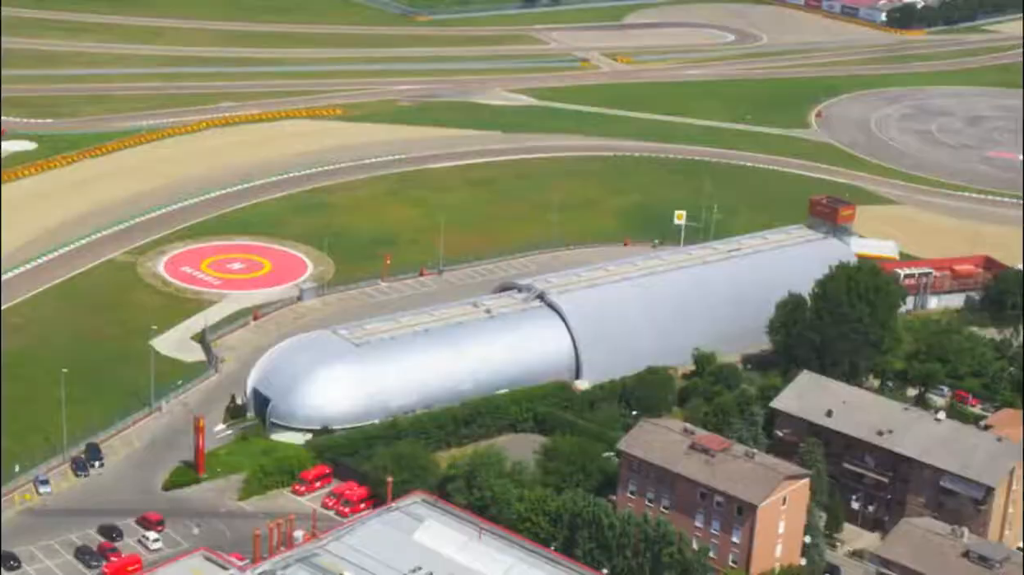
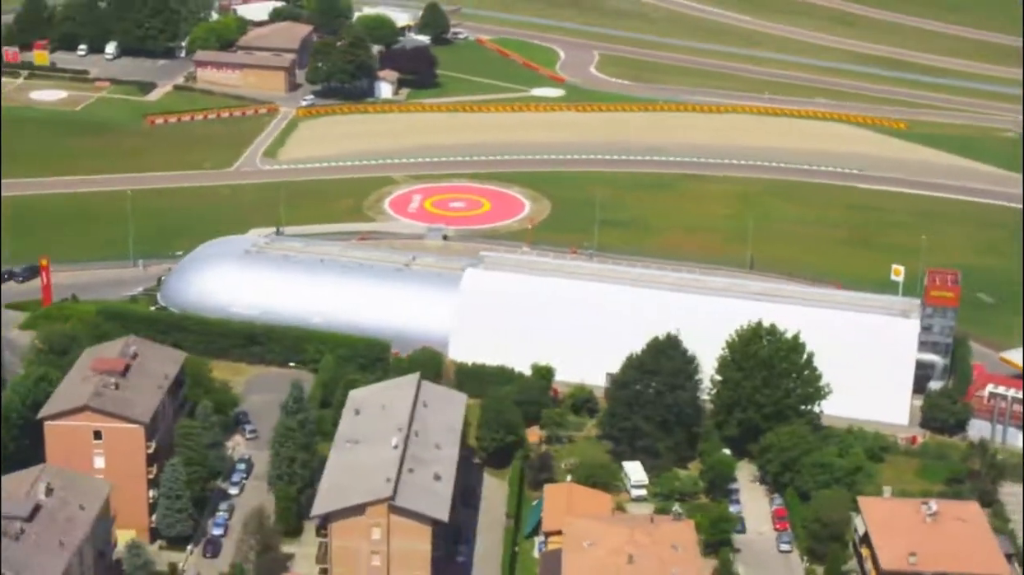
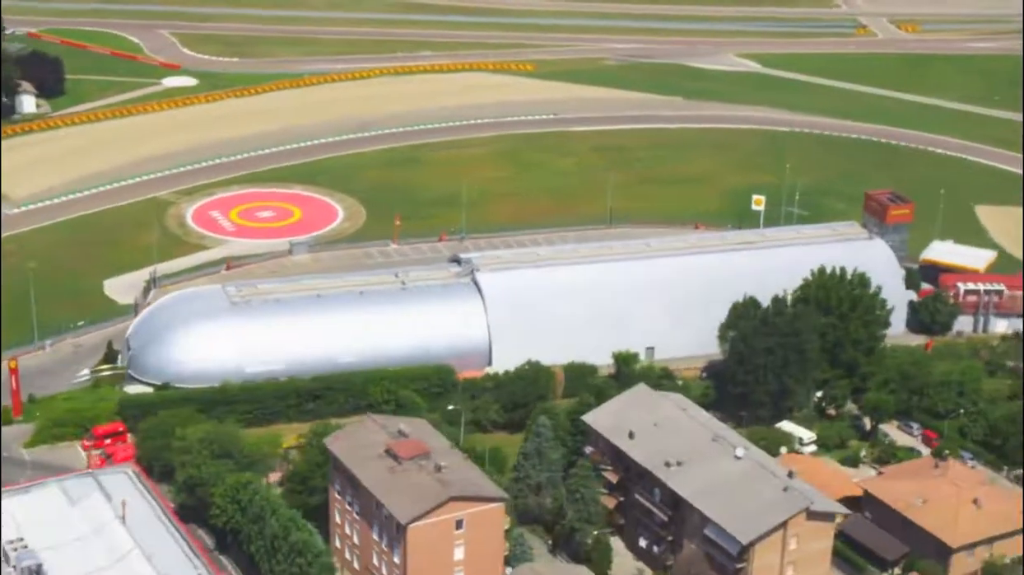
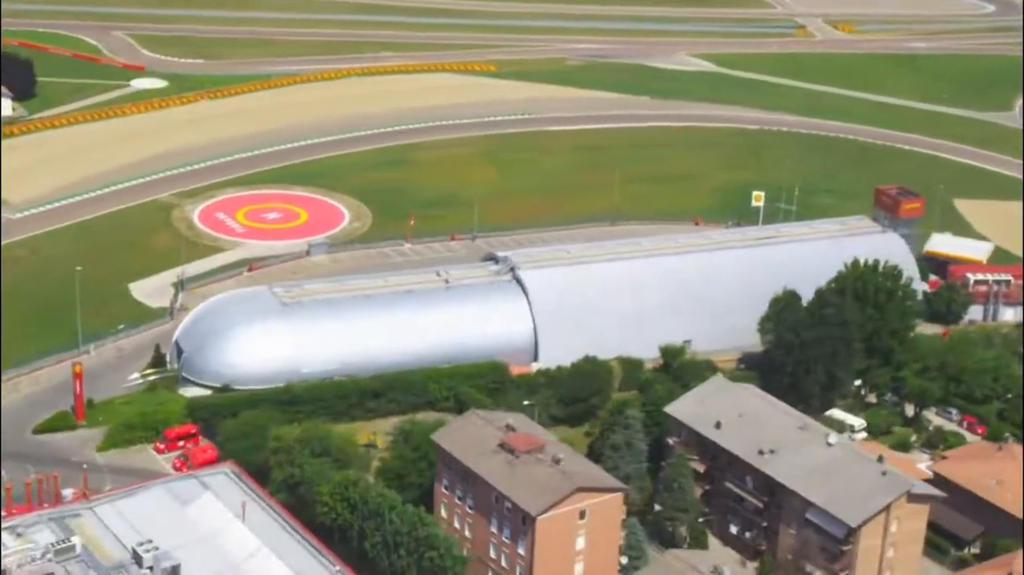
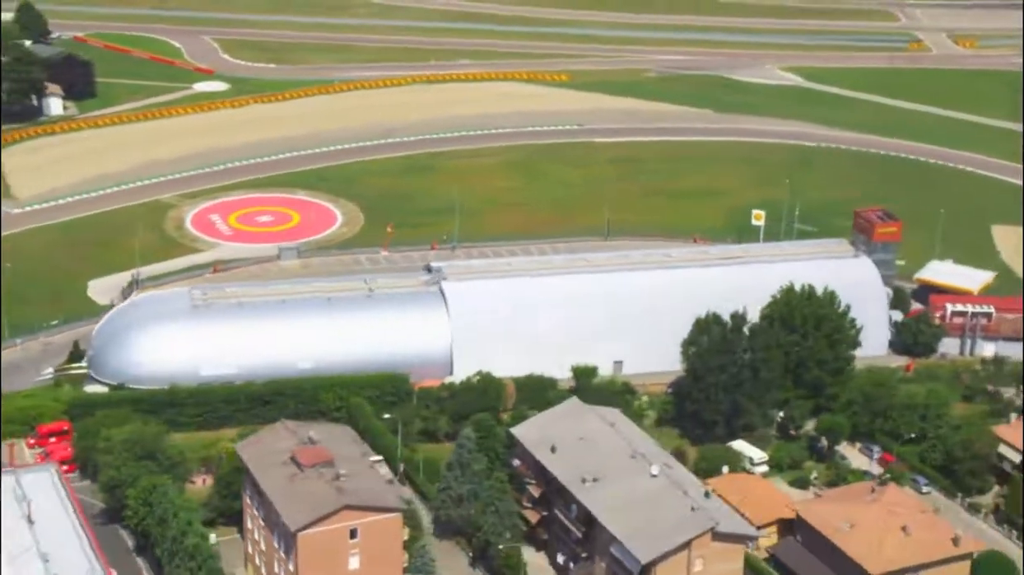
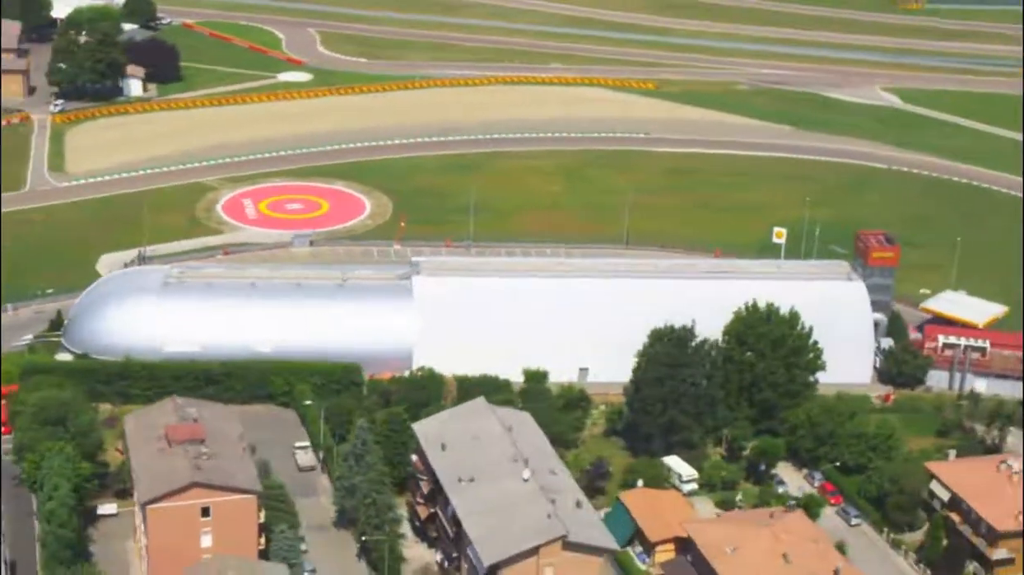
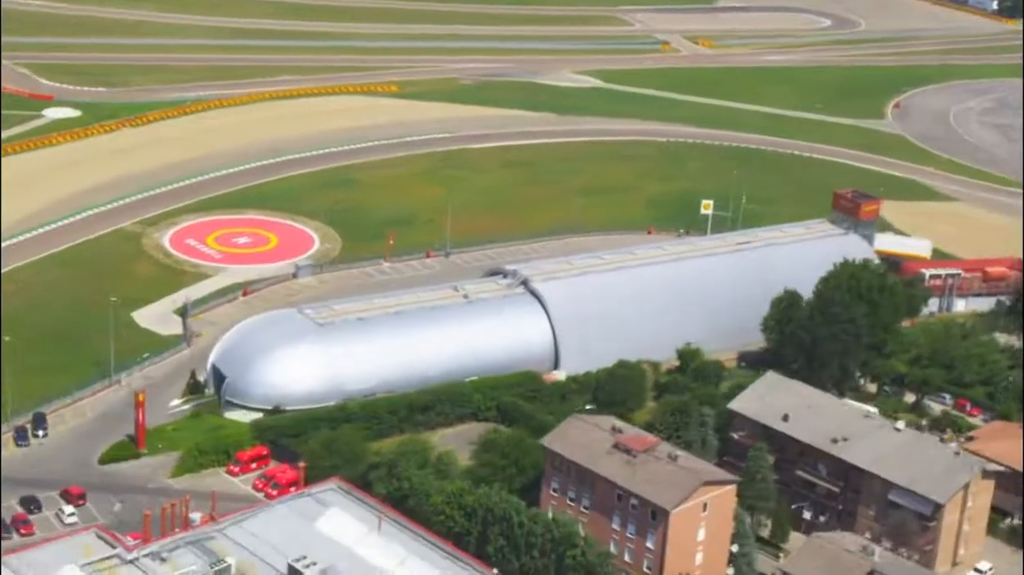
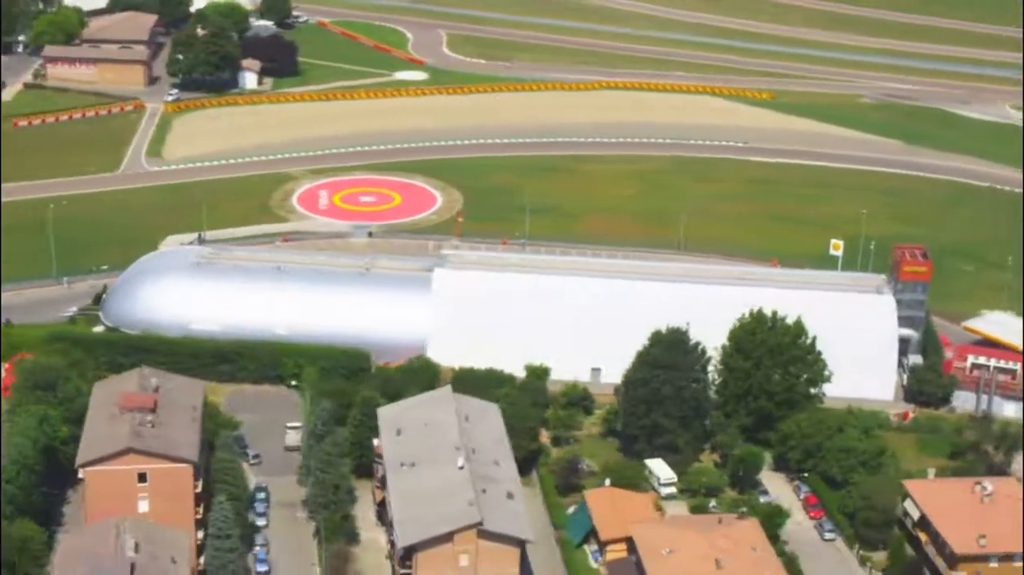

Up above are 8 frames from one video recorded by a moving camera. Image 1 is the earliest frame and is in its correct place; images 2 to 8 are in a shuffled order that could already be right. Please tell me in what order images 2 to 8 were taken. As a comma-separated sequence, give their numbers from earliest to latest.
7, 4, 3, 5, 6, 8, 2
